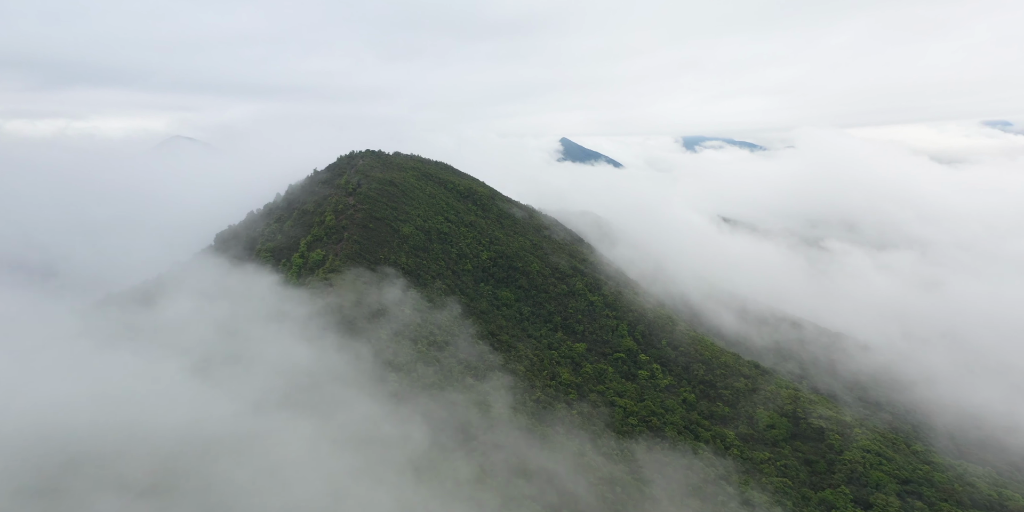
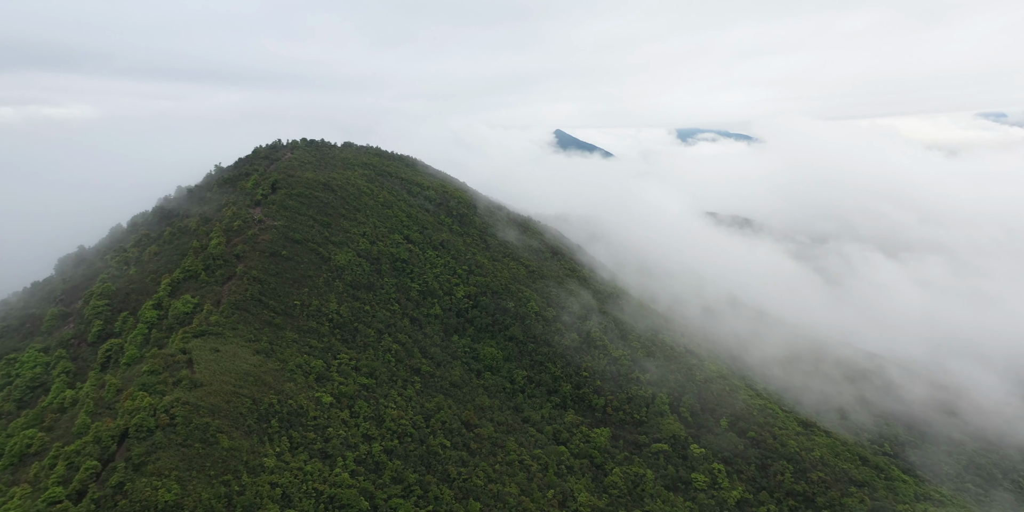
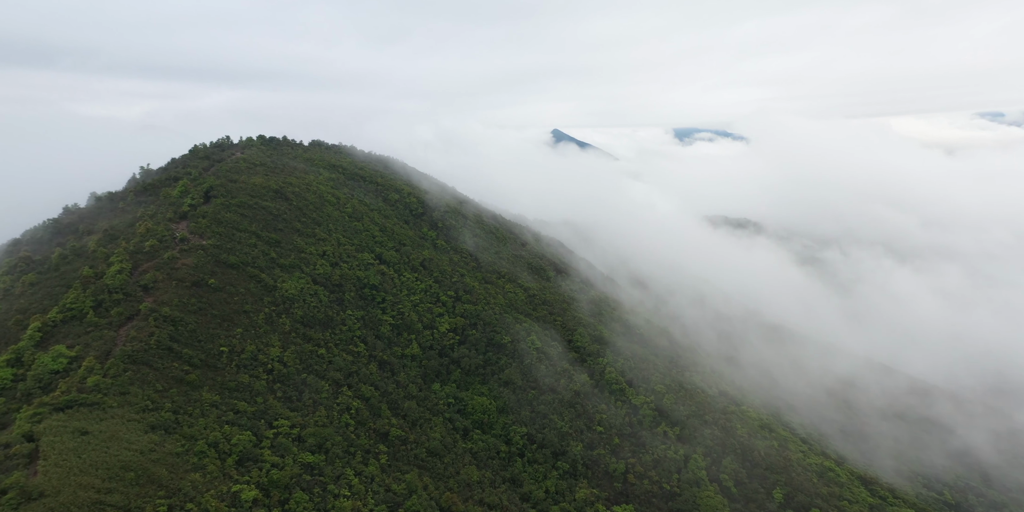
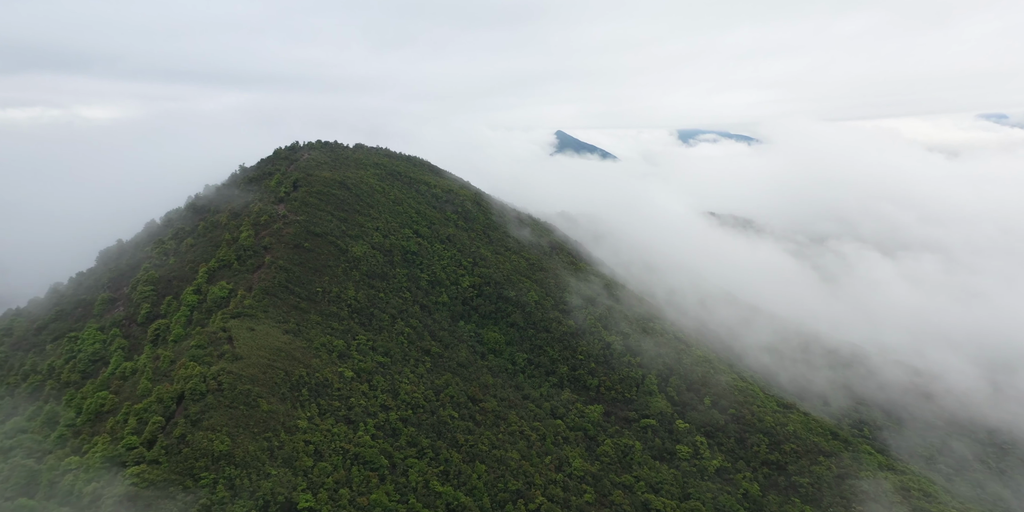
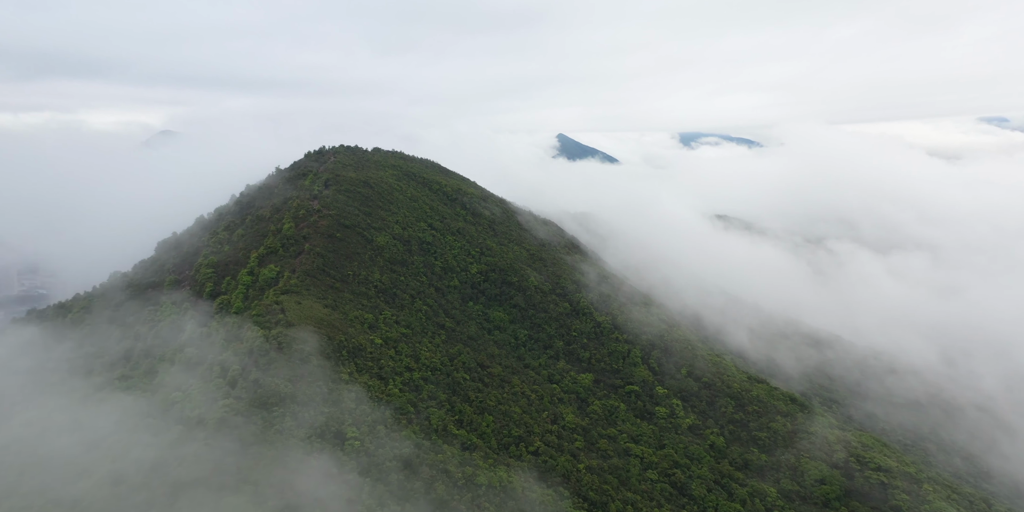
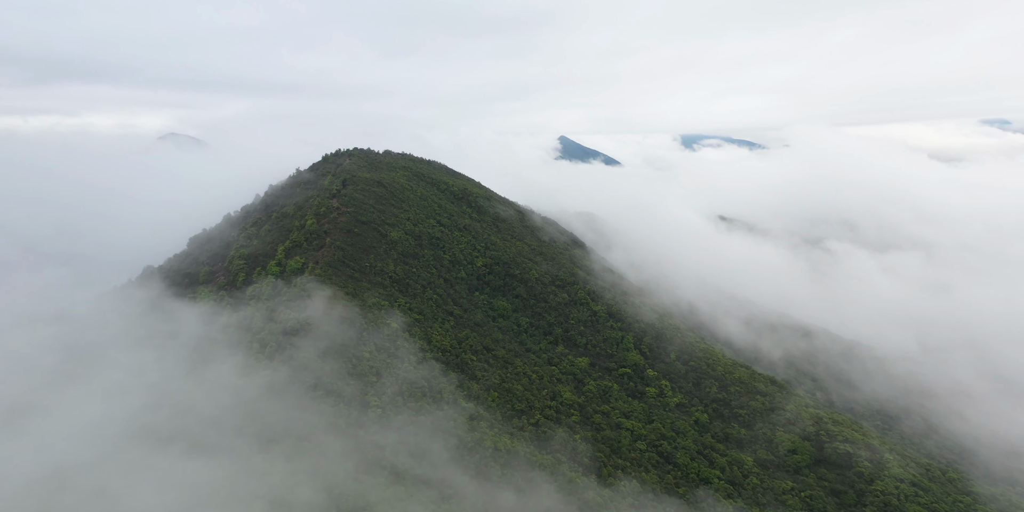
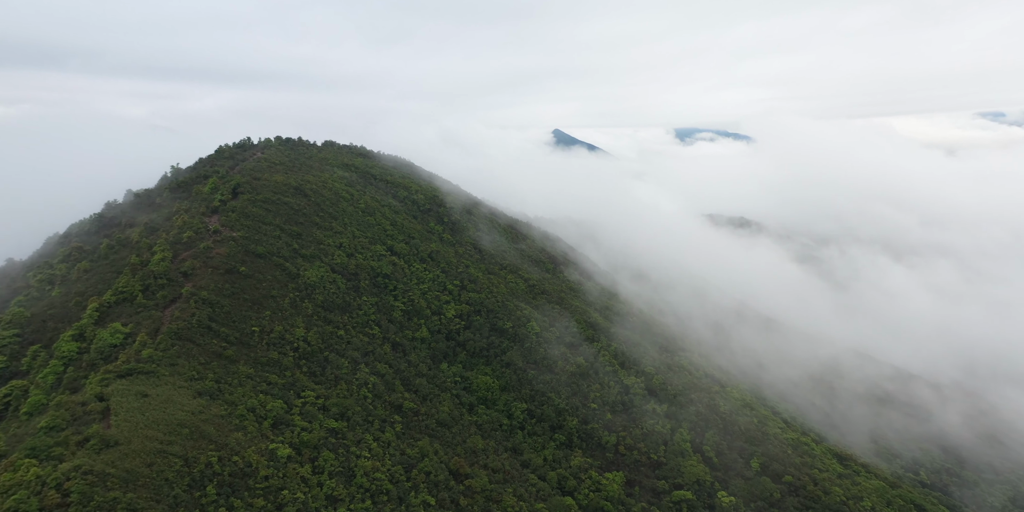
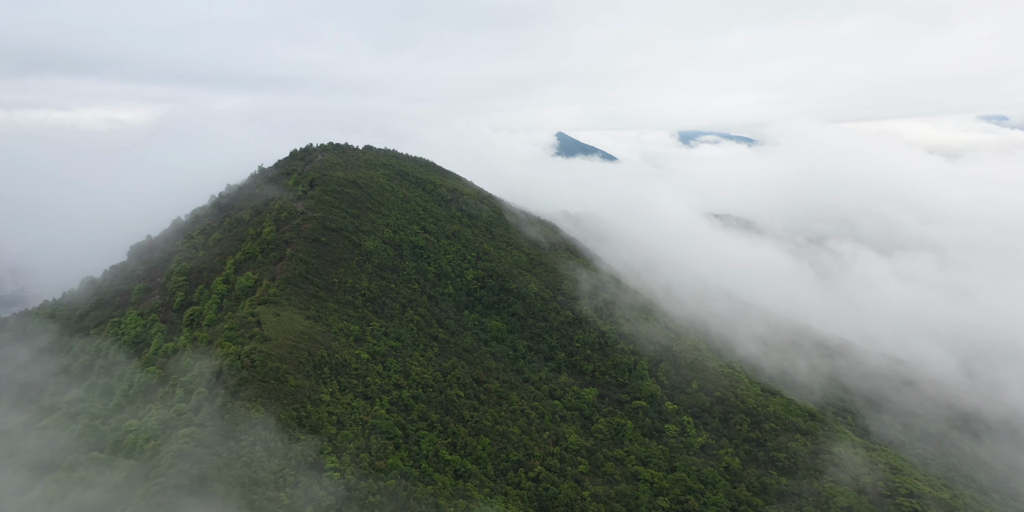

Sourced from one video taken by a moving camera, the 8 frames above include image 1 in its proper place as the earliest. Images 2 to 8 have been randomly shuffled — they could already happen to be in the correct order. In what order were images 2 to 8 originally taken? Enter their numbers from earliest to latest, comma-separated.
6, 5, 8, 4, 2, 7, 3
